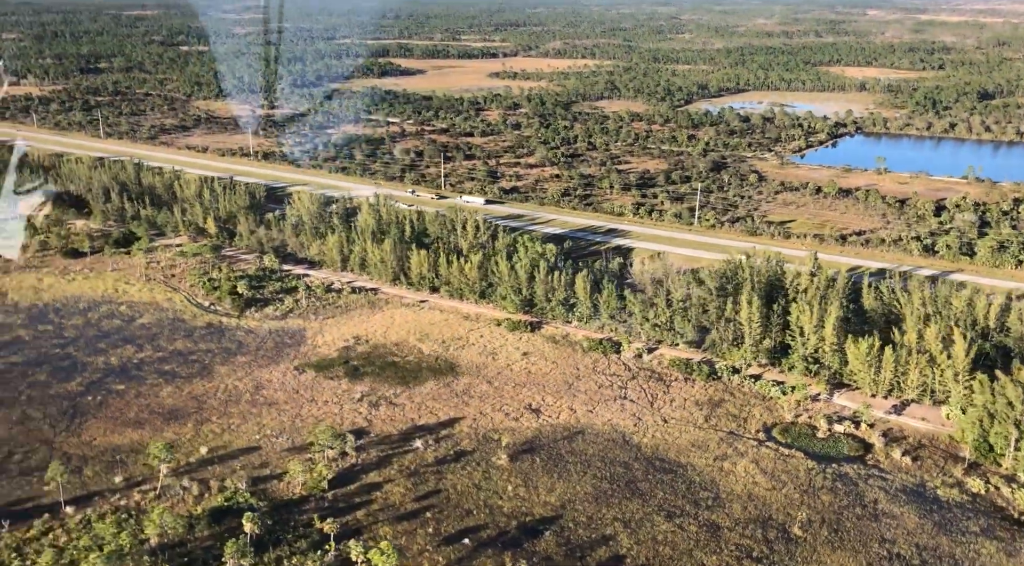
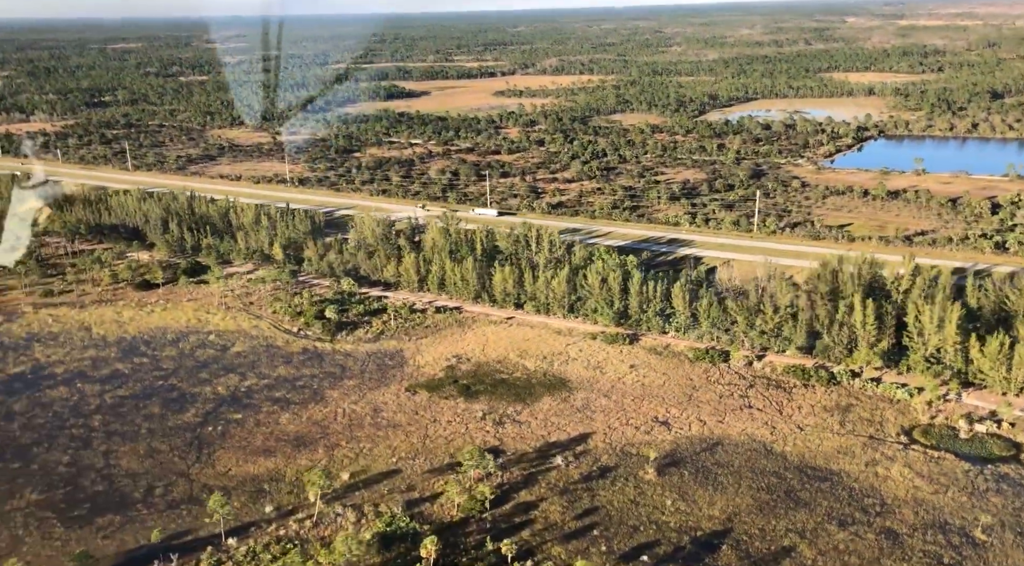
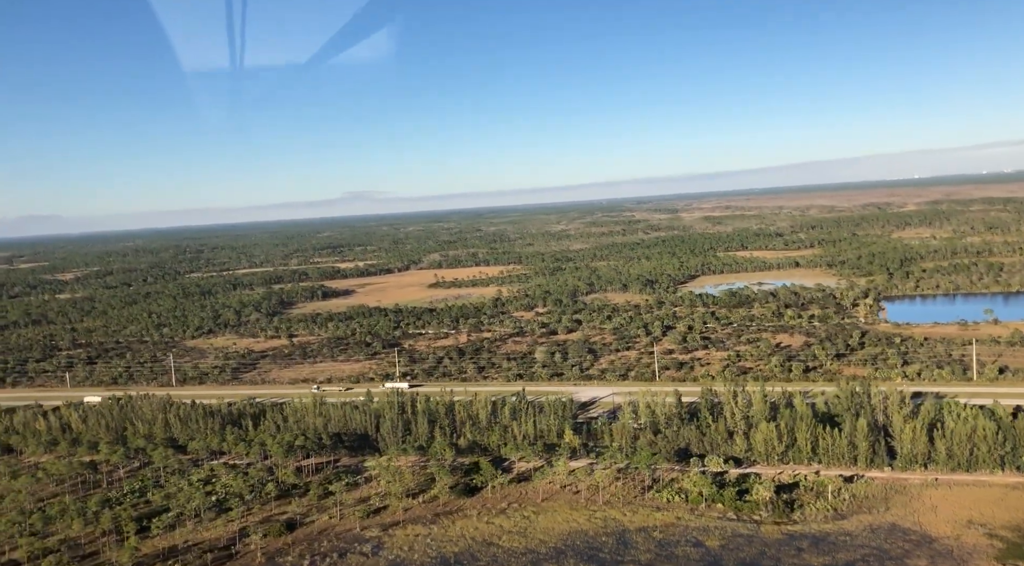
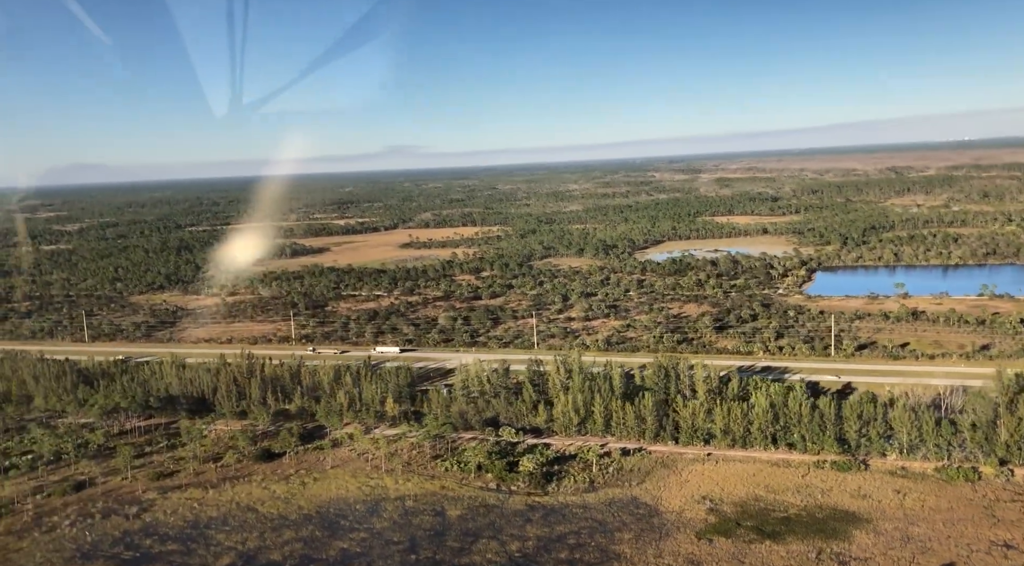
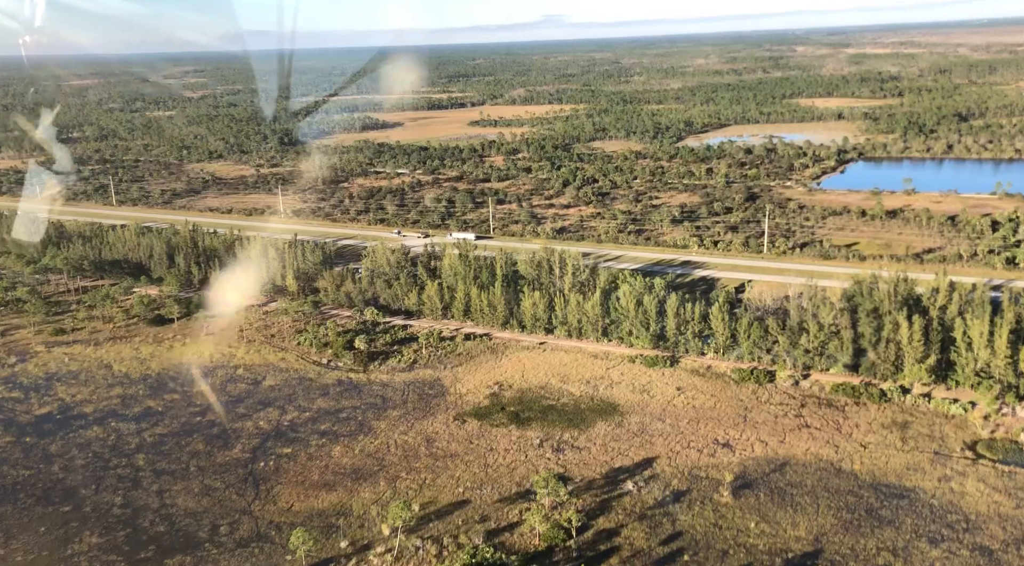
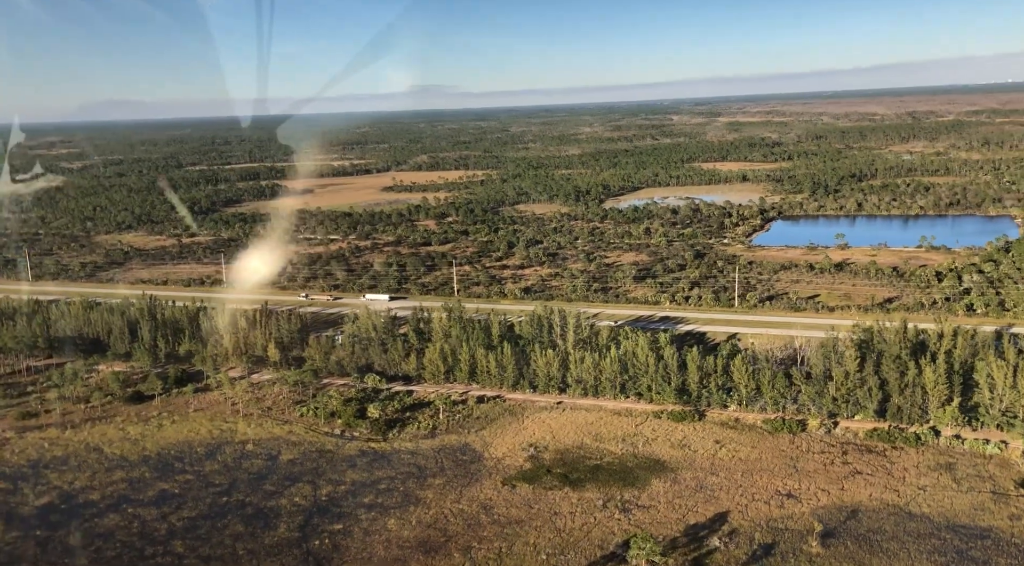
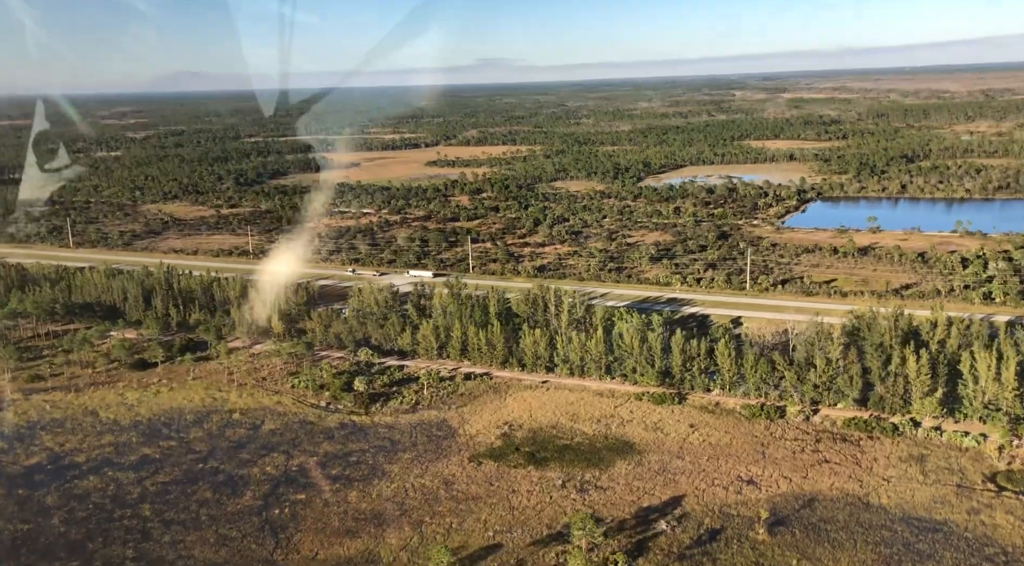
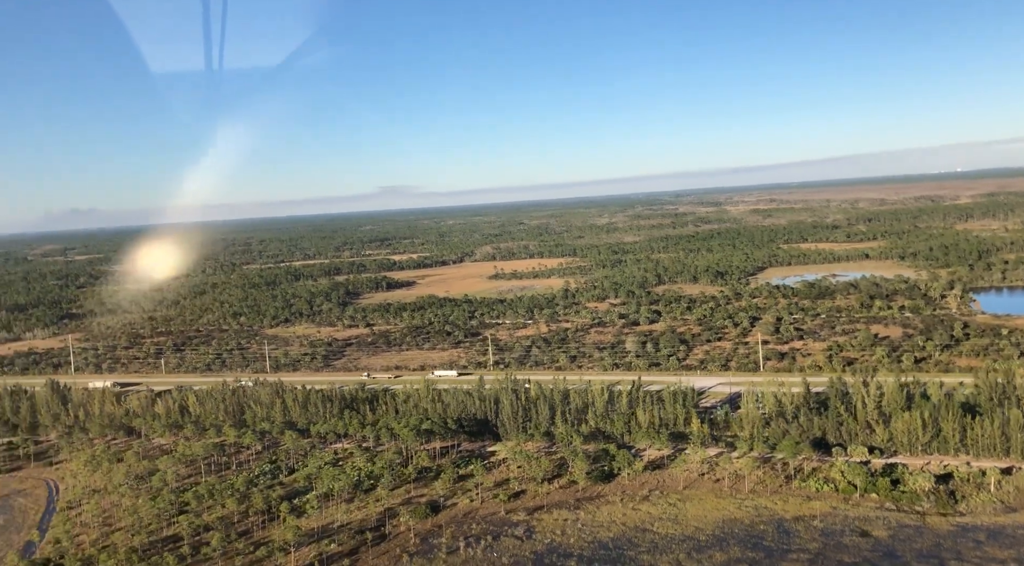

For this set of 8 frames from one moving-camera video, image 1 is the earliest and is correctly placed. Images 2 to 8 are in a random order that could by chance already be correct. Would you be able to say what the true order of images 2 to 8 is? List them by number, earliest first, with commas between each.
2, 5, 7, 6, 4, 3, 8
